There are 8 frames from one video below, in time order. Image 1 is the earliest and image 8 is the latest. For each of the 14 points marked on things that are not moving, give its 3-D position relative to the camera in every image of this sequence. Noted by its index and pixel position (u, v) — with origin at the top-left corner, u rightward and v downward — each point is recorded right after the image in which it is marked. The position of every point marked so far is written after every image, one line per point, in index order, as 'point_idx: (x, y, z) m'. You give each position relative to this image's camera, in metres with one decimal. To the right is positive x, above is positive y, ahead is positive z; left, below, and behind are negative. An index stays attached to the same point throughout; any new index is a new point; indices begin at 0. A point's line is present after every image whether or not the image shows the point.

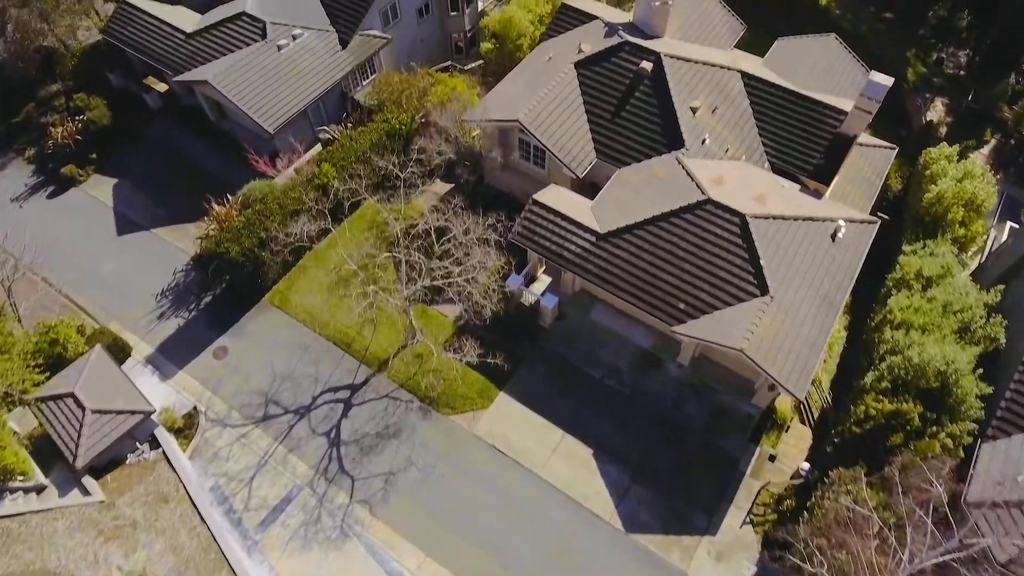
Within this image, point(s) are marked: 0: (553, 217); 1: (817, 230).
0: (+1.2, +2.0, +18.6) m
1: (+8.5, +1.6, +18.4) m
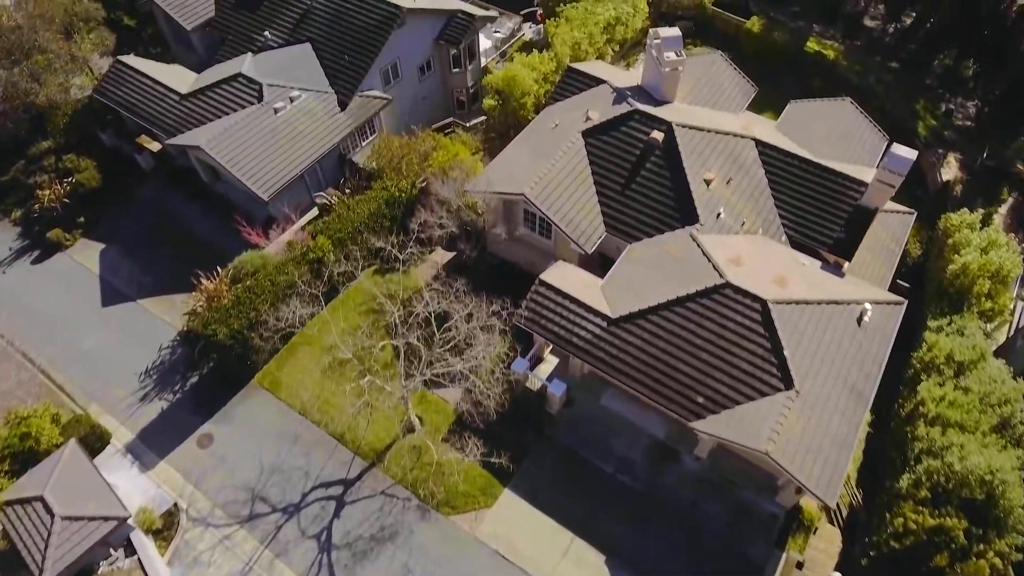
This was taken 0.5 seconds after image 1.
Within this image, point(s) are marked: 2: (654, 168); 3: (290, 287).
0: (+1.3, -0.3, +17.5) m
1: (+8.7, -0.7, +17.3) m
2: (+4.3, +3.6, +19.8) m
3: (-6.6, 0.0, +19.6) m
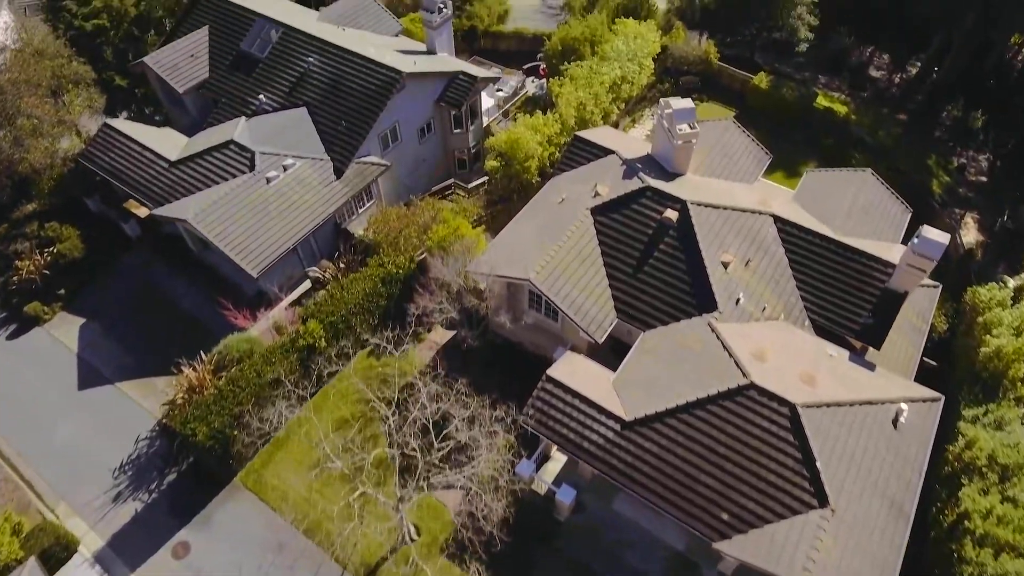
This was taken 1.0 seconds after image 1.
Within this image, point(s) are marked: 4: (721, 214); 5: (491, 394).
0: (+1.4, -2.7, +16.1) m
1: (+8.8, -3.1, +15.9) m
2: (+4.4, +1.1, +18.5) m
3: (-6.5, -2.5, +18.2) m
4: (+6.1, +2.2, +19.2) m
5: (-0.6, -3.2, +18.9) m
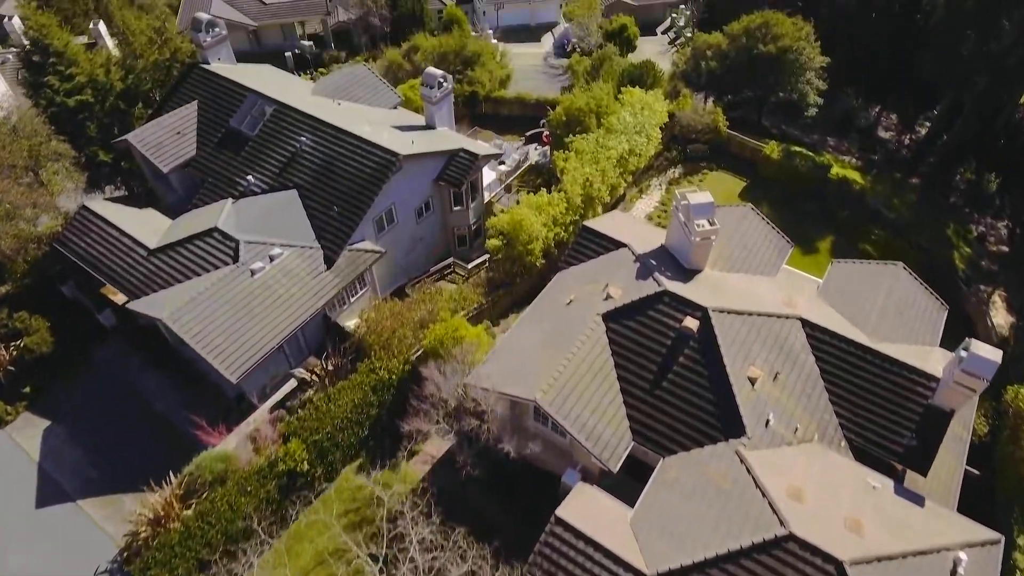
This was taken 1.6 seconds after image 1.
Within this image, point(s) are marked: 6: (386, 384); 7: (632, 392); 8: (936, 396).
0: (+1.5, -5.6, +14.2) m
1: (+8.9, -6.0, +13.9) m
2: (+4.5, -1.9, +16.8) m
3: (-6.4, -5.5, +16.3) m
4: (+6.2, -0.9, +17.5) m
5: (-0.5, -6.2, +16.9) m
6: (-3.5, -2.8, +18.3) m
7: (+3.1, -2.7, +17.0) m
8: (+10.9, -2.8, +16.8) m
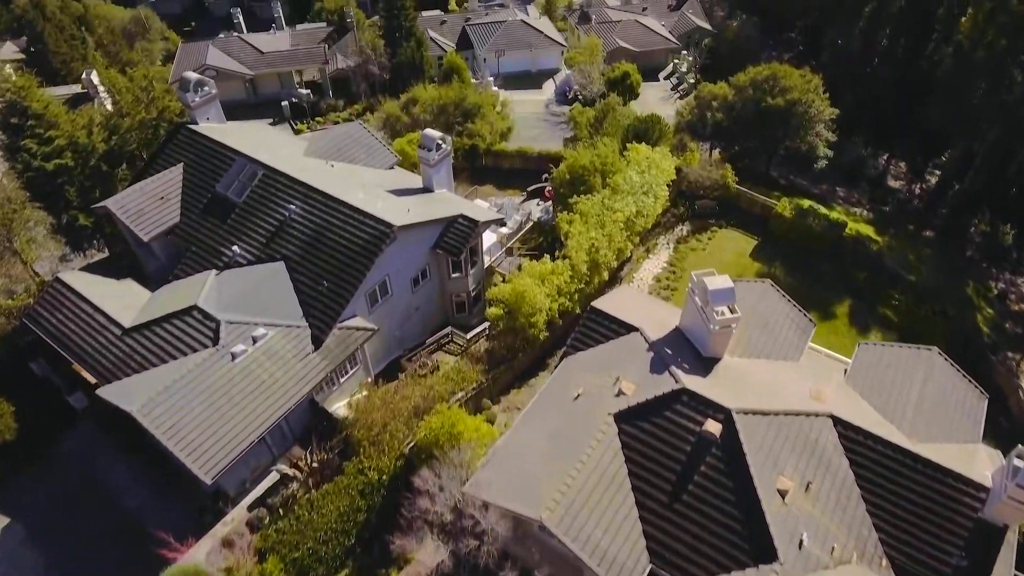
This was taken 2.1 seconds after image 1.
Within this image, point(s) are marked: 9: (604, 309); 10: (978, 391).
0: (+1.6, -7.8, +12.3) m
1: (+9.0, -8.2, +12.0) m
2: (+4.6, -4.2, +15.1) m
3: (-6.3, -7.8, +14.4) m
4: (+6.3, -3.2, +15.9) m
5: (-0.5, -8.5, +15.0) m
6: (-3.4, -5.2, +16.5) m
7: (+3.2, -5.0, +15.3) m
8: (+11.0, -5.2, +15.1) m
9: (+2.7, -0.6, +19.3) m
10: (+13.2, -3.0, +18.7) m
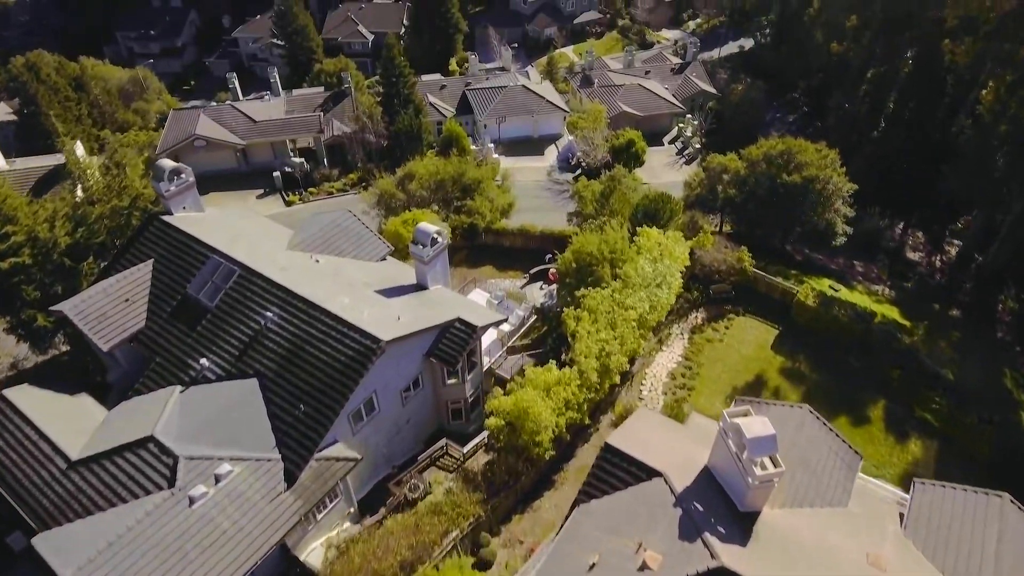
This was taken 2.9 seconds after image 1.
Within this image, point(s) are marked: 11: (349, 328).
0: (+1.7, -10.7, +9.3) m
1: (+9.0, -11.1, +8.9) m
2: (+4.6, -7.4, +12.3) m
3: (-6.3, -10.8, +11.3) m
4: (+6.3, -6.4, +13.1) m
5: (-0.4, -11.7, +11.9) m
6: (-3.4, -8.4, +13.7) m
7: (+3.2, -8.2, +12.4) m
8: (+11.0, -8.3, +12.2) m
9: (+2.7, -4.1, +16.8) m
10: (+13.3, -6.4, +16.0) m
11: (-4.8, -1.2, +19.5) m
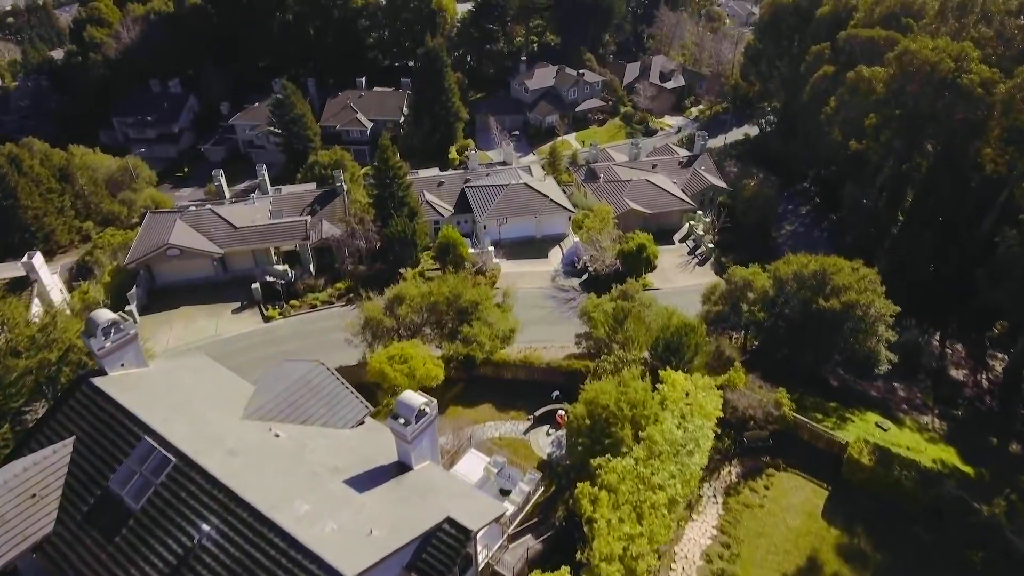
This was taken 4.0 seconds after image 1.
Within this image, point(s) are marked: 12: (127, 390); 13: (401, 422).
0: (+1.7, -14.6, +3.9) m
1: (+9.1, -14.9, +3.5) m
2: (+4.7, -11.5, +7.2) m
3: (-6.2, -14.9, +6.0) m
4: (+6.4, -10.7, +8.2) m
5: (-0.4, -15.8, +6.4) m
6: (-3.3, -12.7, +8.5) m
7: (+3.3, -12.3, +7.3) m
8: (+11.1, -12.5, +7.1) m
9: (+2.8, -8.7, +12.0) m
10: (+13.4, -10.9, +11.0) m
11: (-4.8, -6.1, +15.0) m
12: (-11.5, -3.1, +19.7) m
13: (-3.1, -3.8, +18.6) m
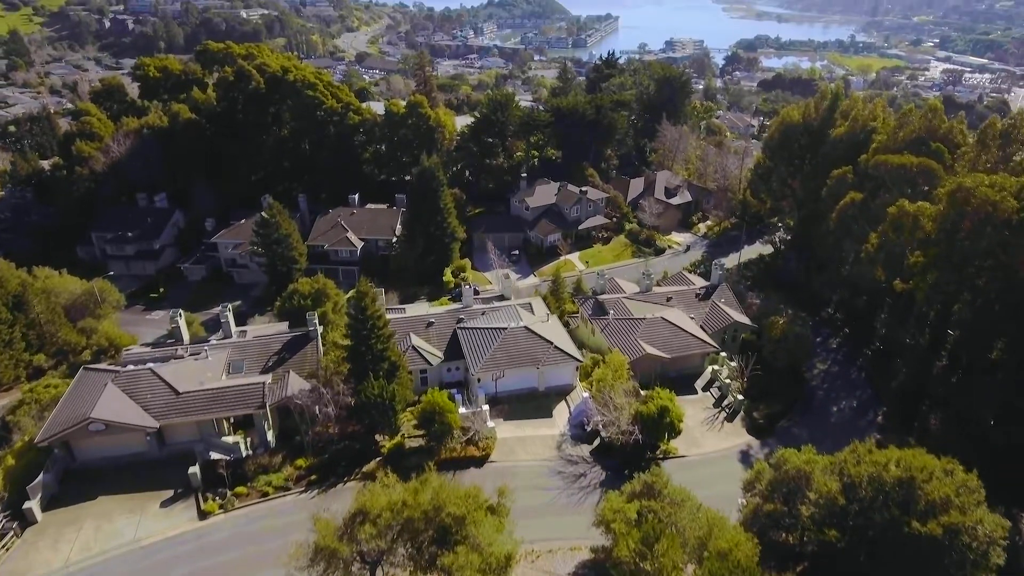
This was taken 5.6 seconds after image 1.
0: (+1.6, -18.3, -5.1) m
1: (+8.9, -18.7, -5.5) m
2: (+4.5, -15.8, -1.4) m
3: (-6.4, -18.9, -3.1) m
4: (+6.3, -15.1, -0.3) m
5: (-0.5, -19.9, -2.8) m
6: (-3.5, -17.1, -0.3) m
7: (+3.2, -16.6, -1.5) m
8: (+10.9, -16.7, -1.7) m
9: (+2.7, -13.7, +3.8) m
10: (+13.2, -15.8, +2.4) m
11: (-4.9, -11.5, +7.1) m
12: (-11.6, -9.2, +12.2) m
13: (-3.2, -9.8, +11.0) m
